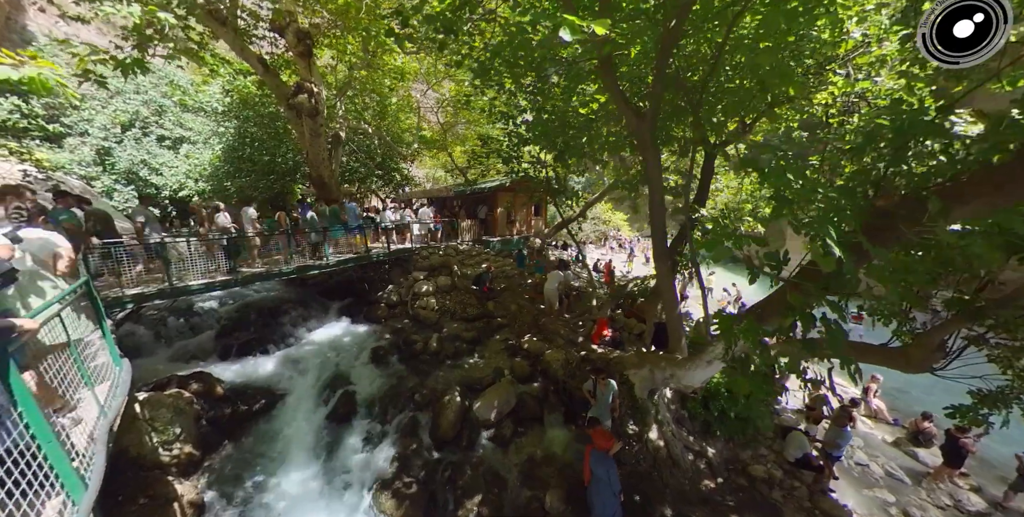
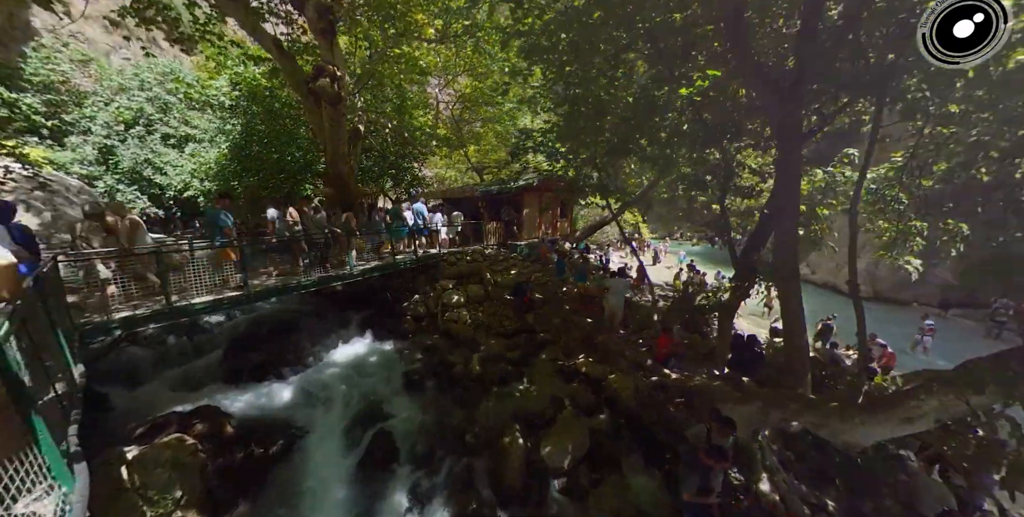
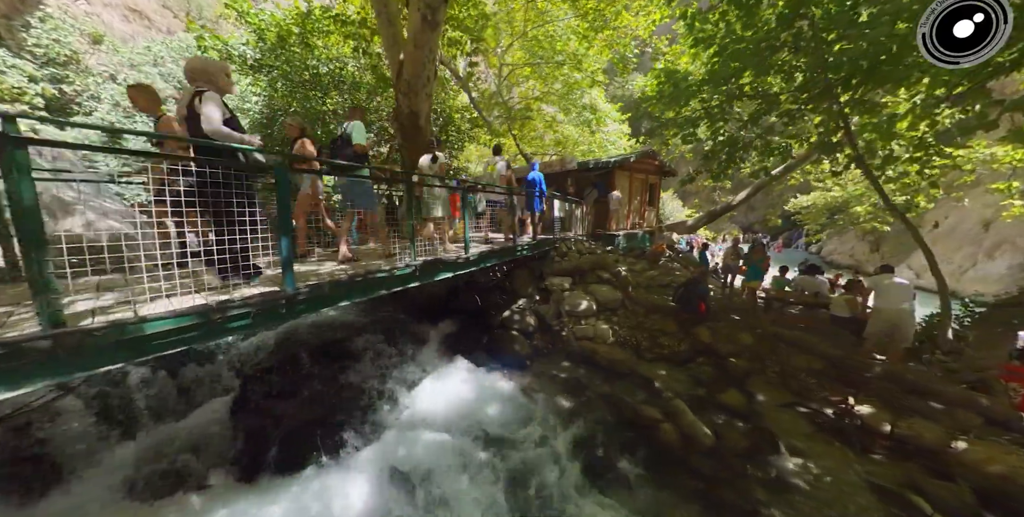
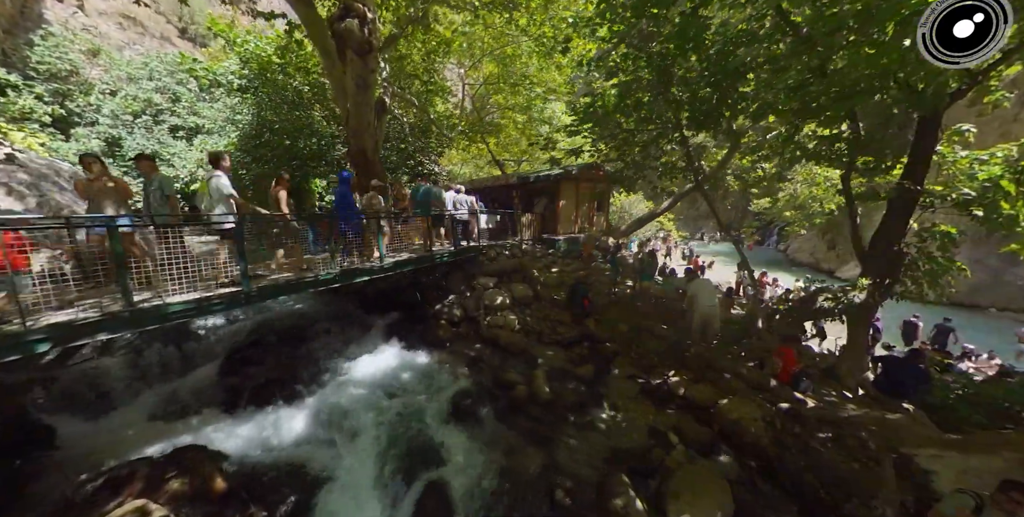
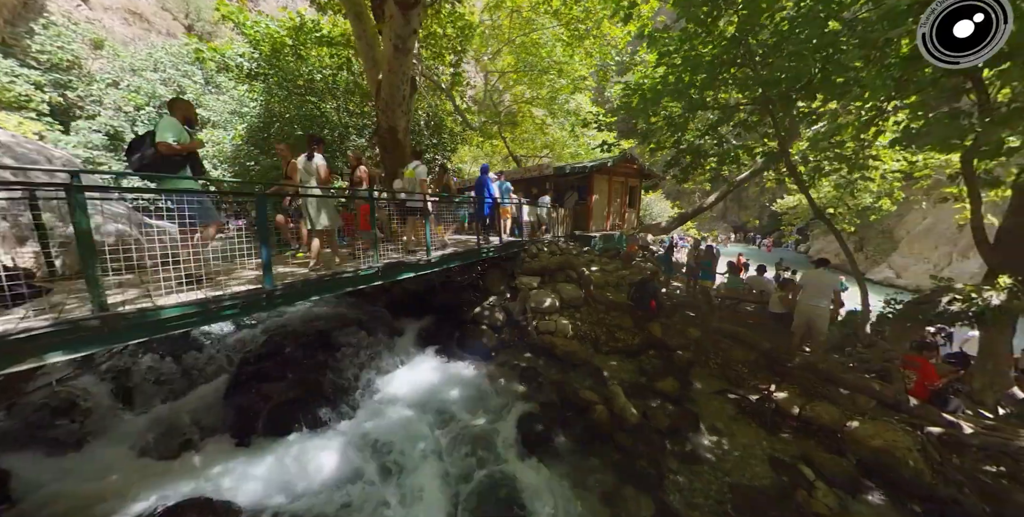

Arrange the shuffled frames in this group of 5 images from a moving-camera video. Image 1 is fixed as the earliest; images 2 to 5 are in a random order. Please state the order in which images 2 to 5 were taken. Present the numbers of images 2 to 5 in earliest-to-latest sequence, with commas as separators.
2, 4, 5, 3
